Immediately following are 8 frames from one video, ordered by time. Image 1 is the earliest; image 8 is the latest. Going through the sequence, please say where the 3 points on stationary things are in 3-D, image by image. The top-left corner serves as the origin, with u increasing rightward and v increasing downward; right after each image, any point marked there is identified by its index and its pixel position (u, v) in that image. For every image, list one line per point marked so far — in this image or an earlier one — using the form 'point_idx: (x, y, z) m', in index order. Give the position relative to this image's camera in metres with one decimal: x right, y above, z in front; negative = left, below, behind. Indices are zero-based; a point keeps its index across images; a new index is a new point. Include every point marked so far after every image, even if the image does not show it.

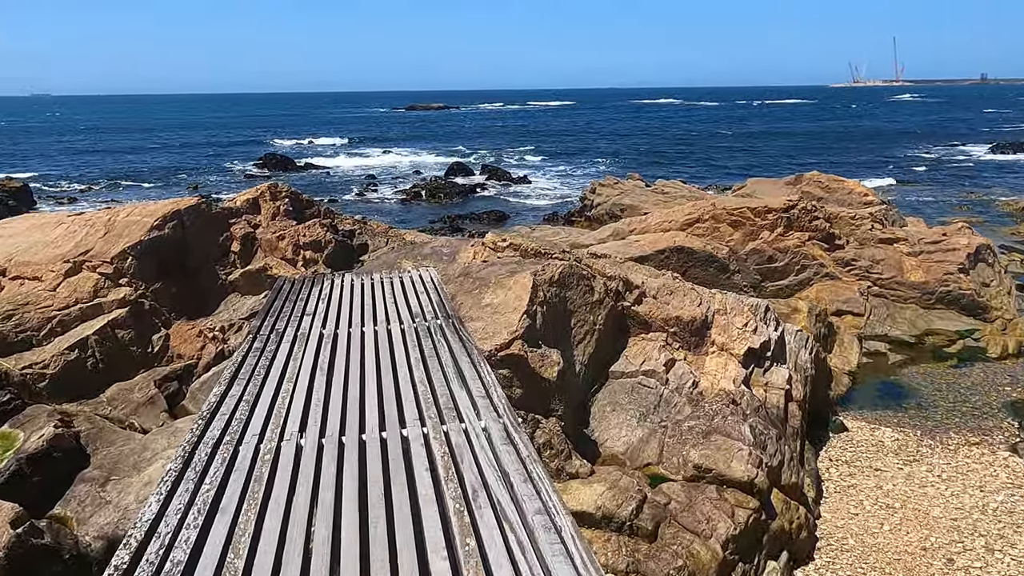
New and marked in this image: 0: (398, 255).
0: (-1.5, +0.4, +9.8) m
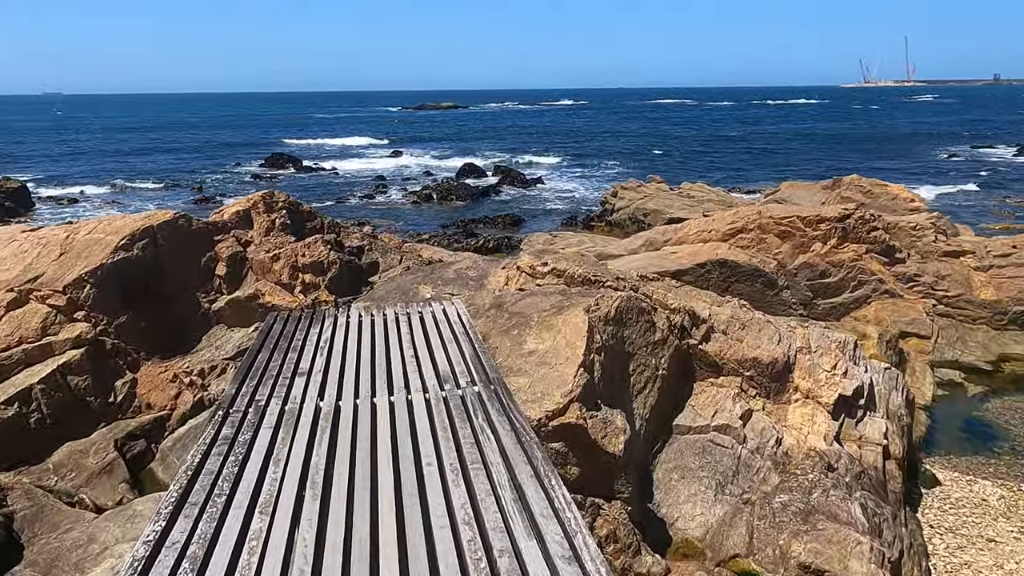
0: (-1.1, +0.1, +8.3) m
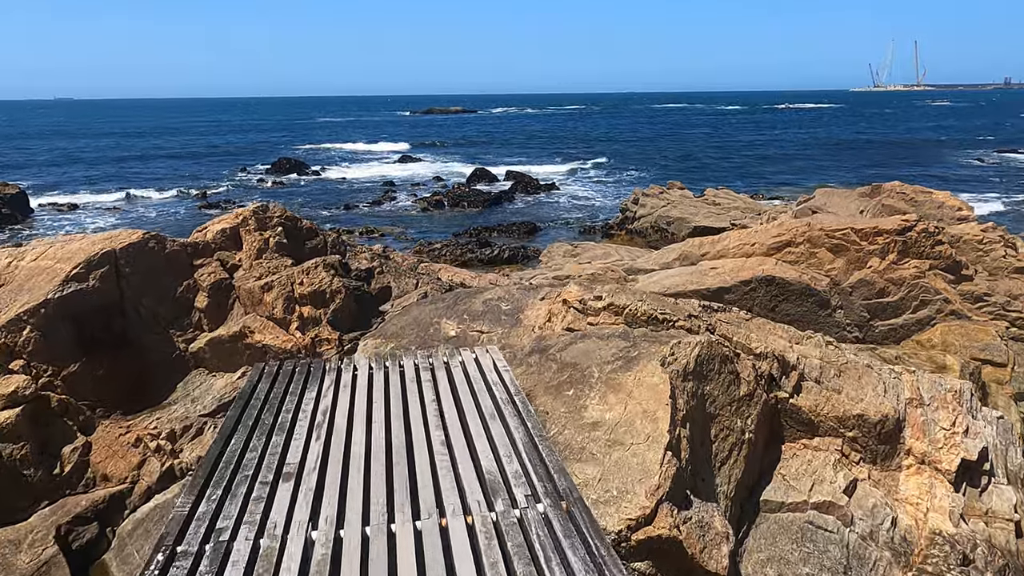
0: (-0.7, -0.2, +6.9) m
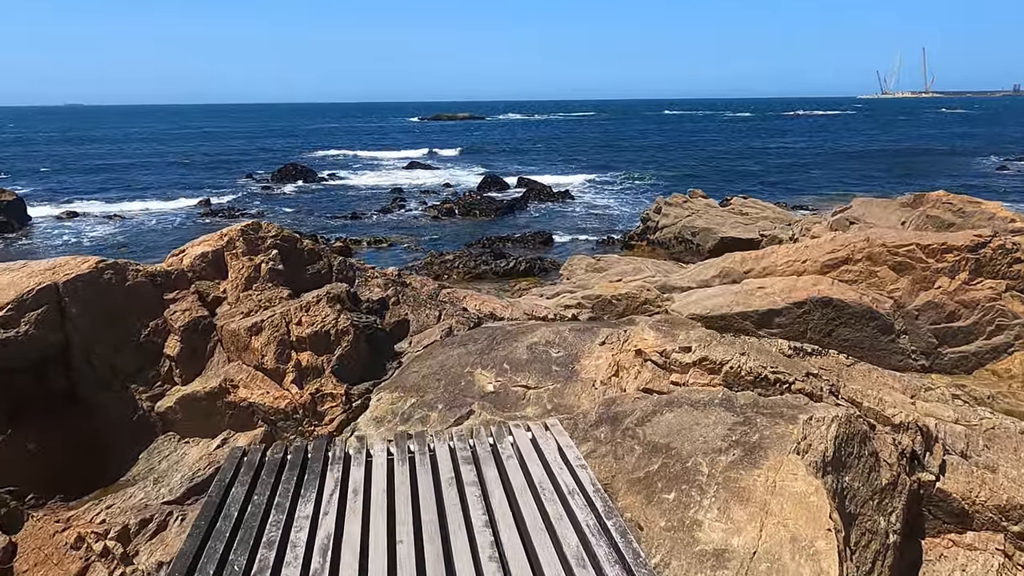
0: (-0.3, -0.5, +5.5) m
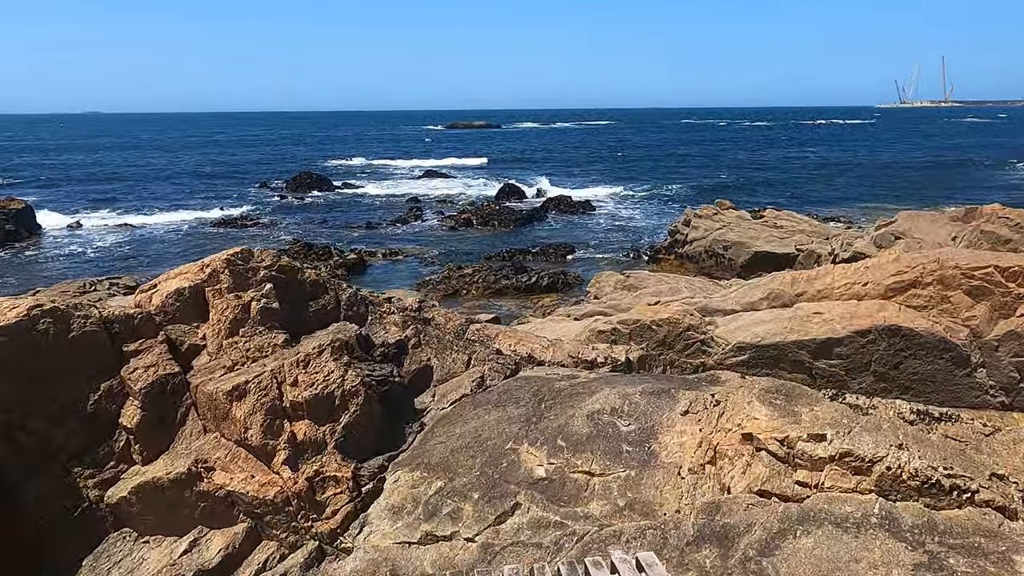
0: (0.0, -0.8, +4.3) m
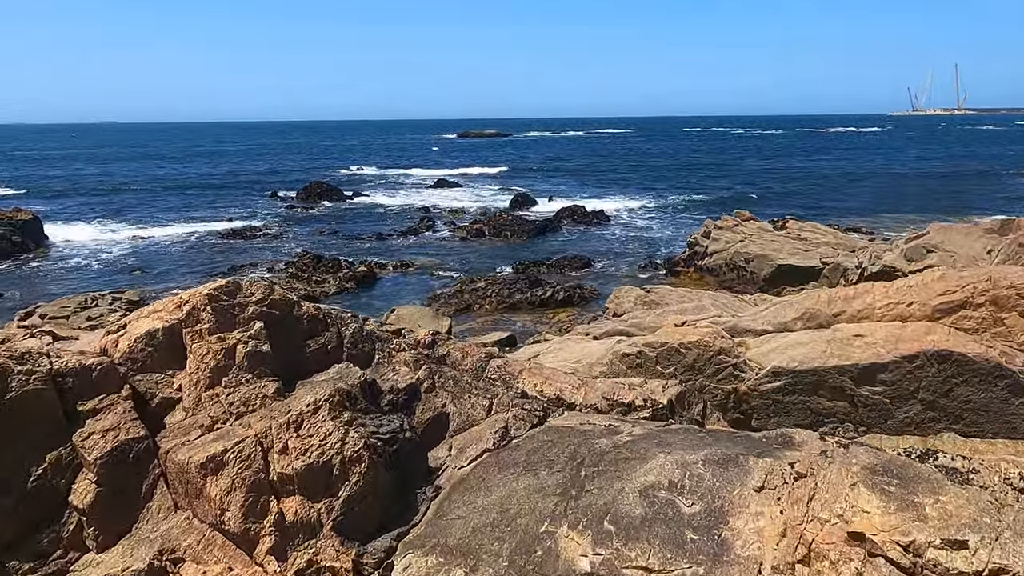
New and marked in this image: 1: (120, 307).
0: (+0.1, -1.0, +3.6) m
1: (-9.3, -0.4, +18.0) m
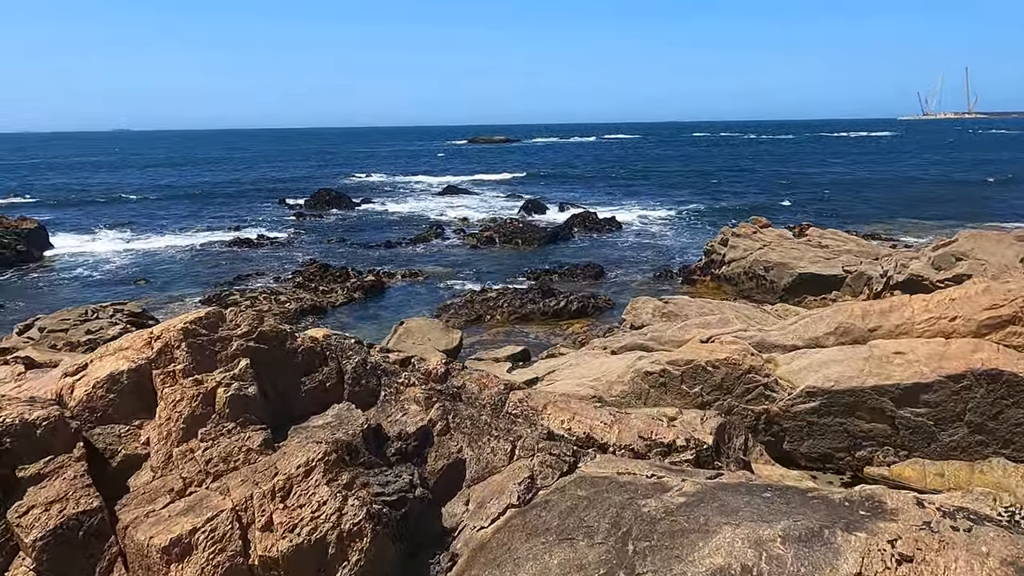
0: (+0.3, -1.1, +2.9) m
1: (-9.0, -0.7, +17.4) m
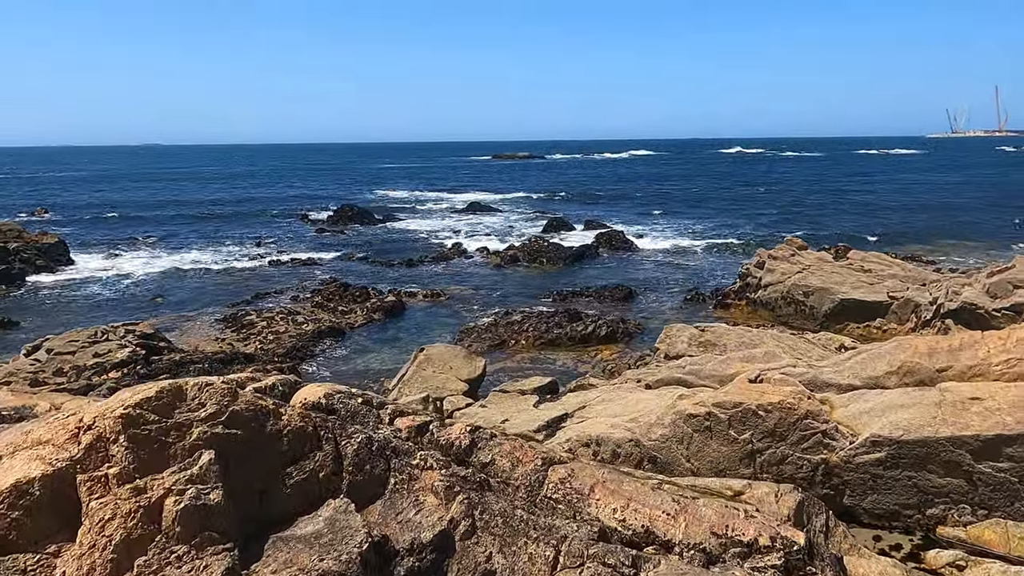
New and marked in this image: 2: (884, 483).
0: (+0.4, -1.4, +2.0) m
1: (-8.4, -1.2, +16.7) m
2: (+4.1, -2.2, +8.2) m
